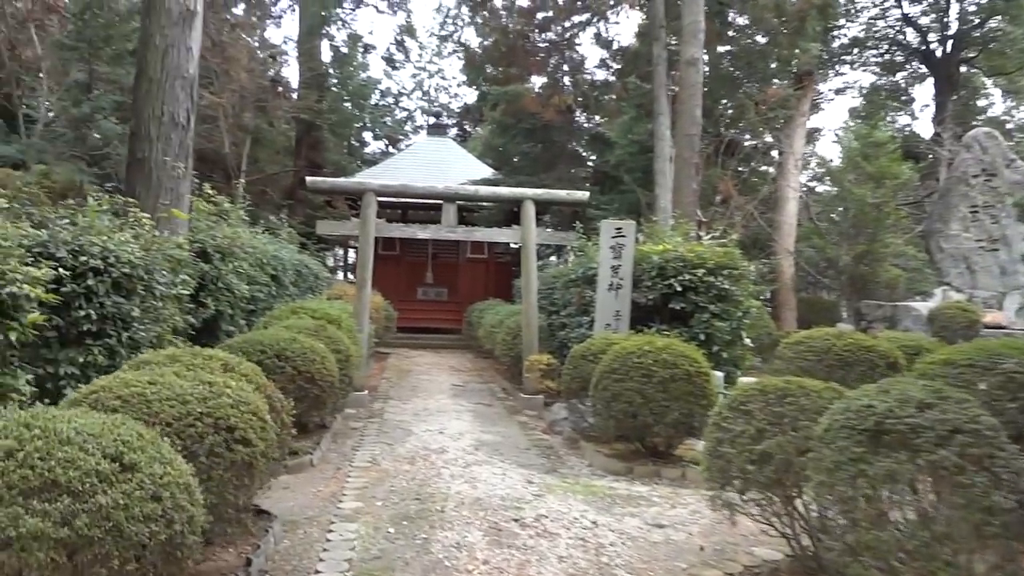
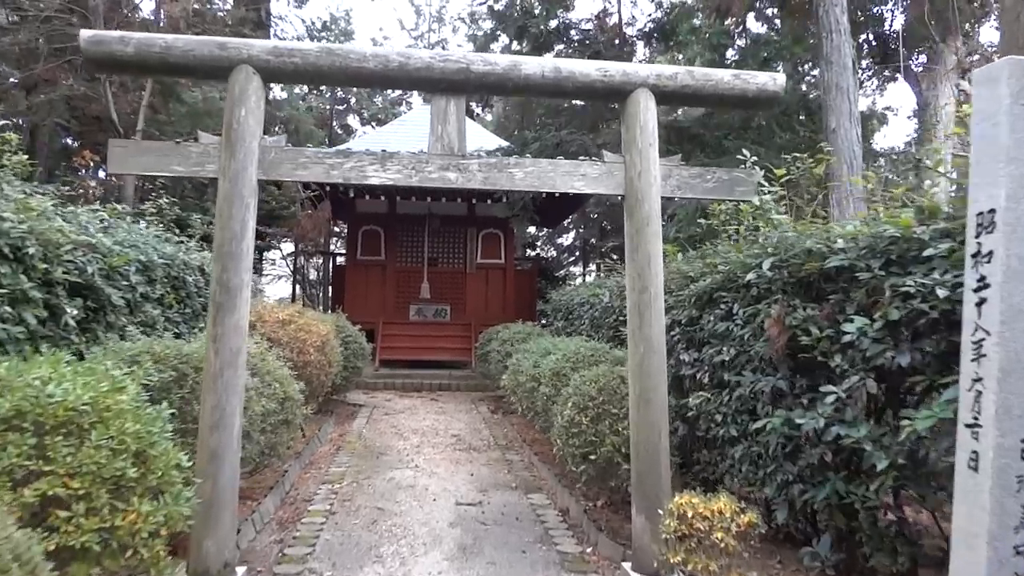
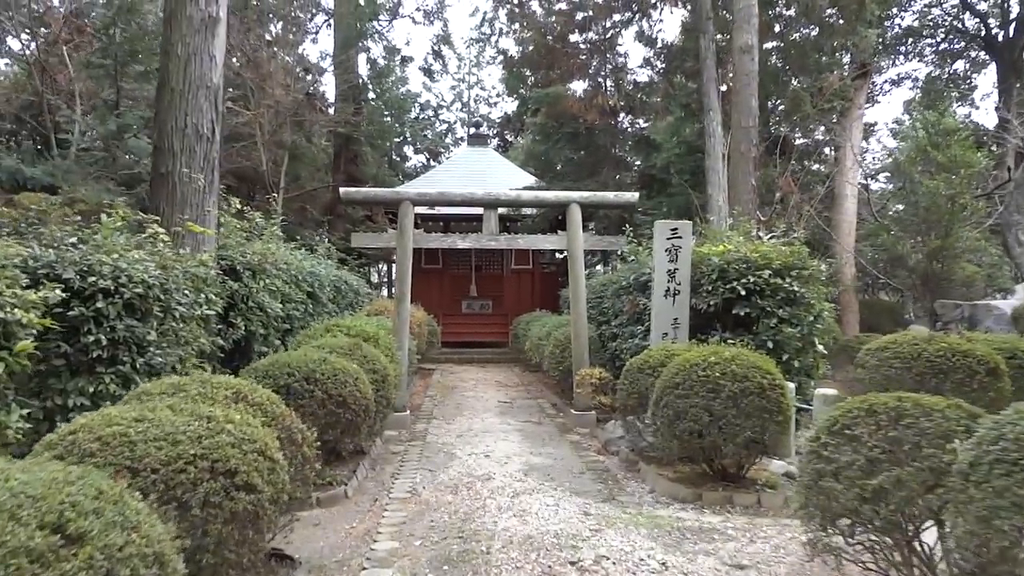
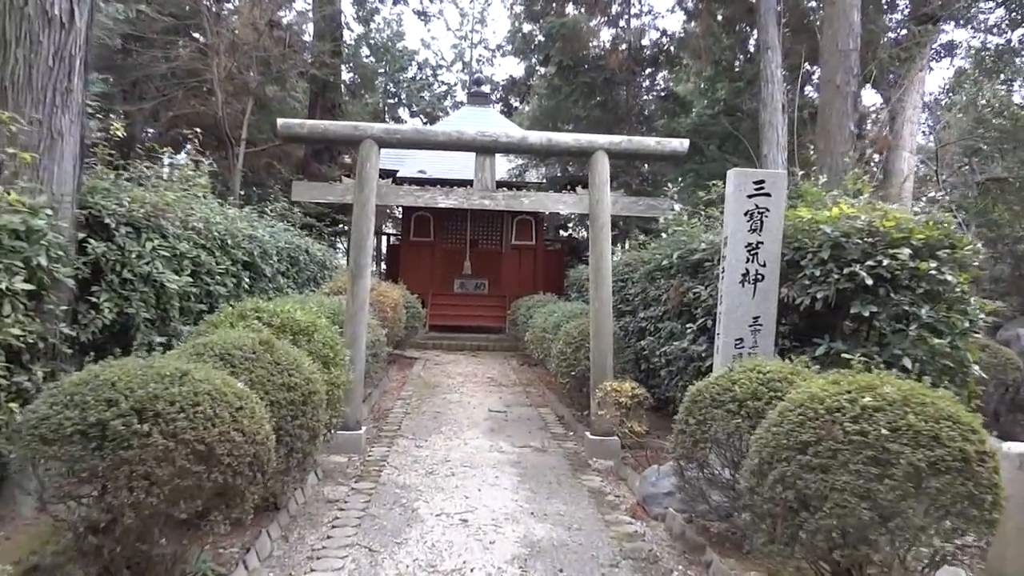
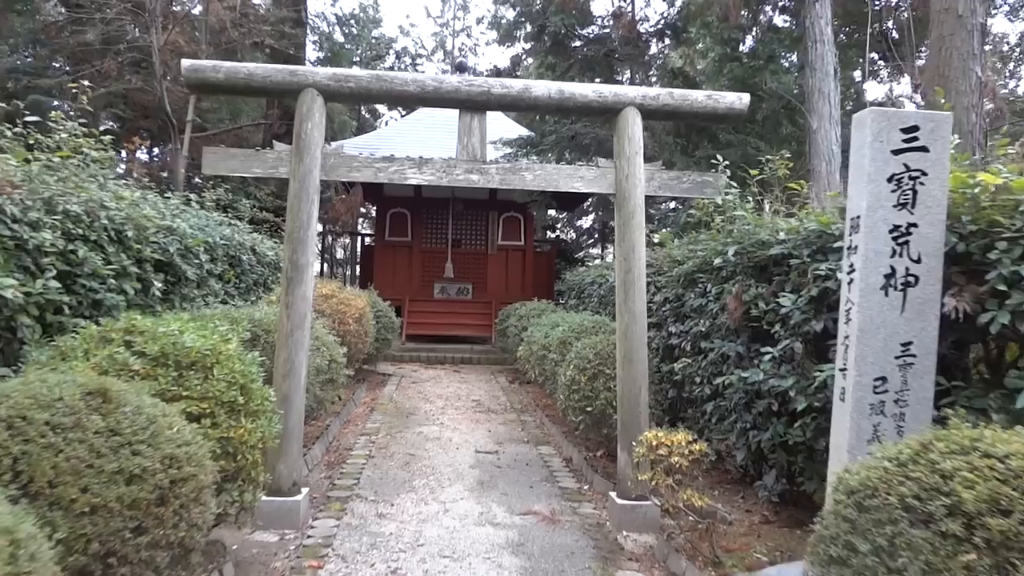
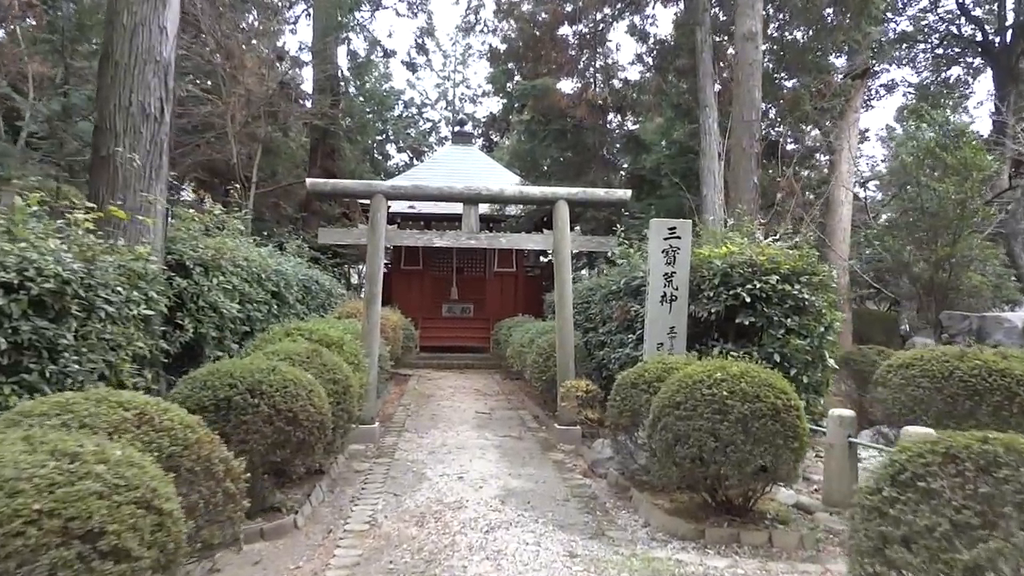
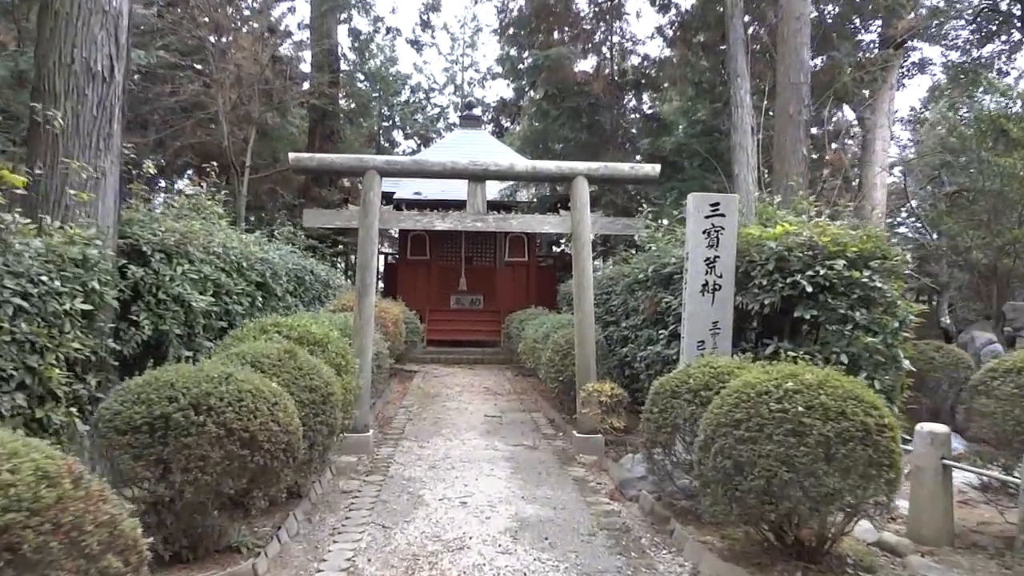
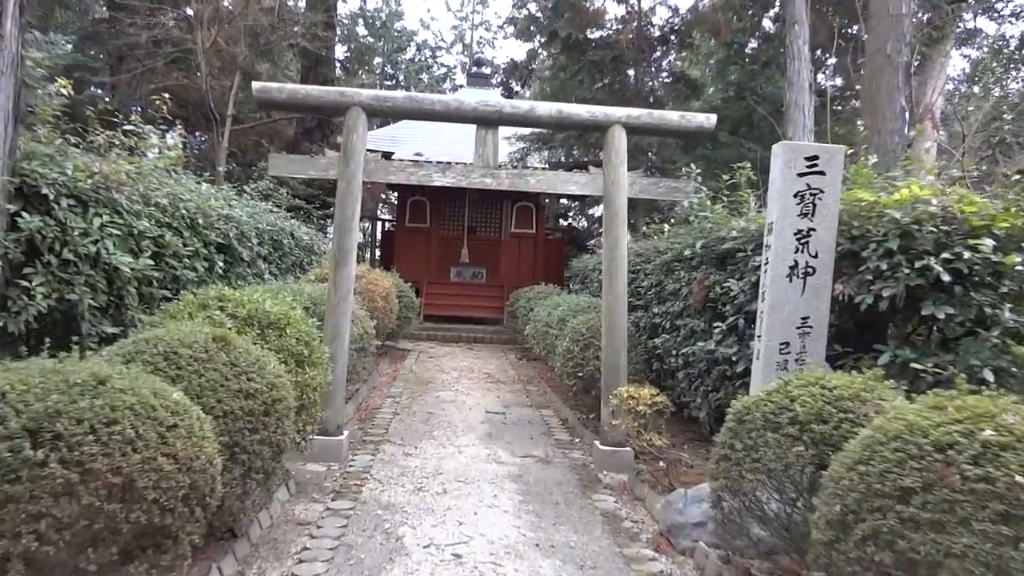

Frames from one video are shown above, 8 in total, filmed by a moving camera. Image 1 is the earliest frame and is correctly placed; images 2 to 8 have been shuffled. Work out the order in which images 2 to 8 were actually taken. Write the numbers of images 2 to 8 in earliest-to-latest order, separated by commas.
3, 6, 7, 4, 8, 5, 2
